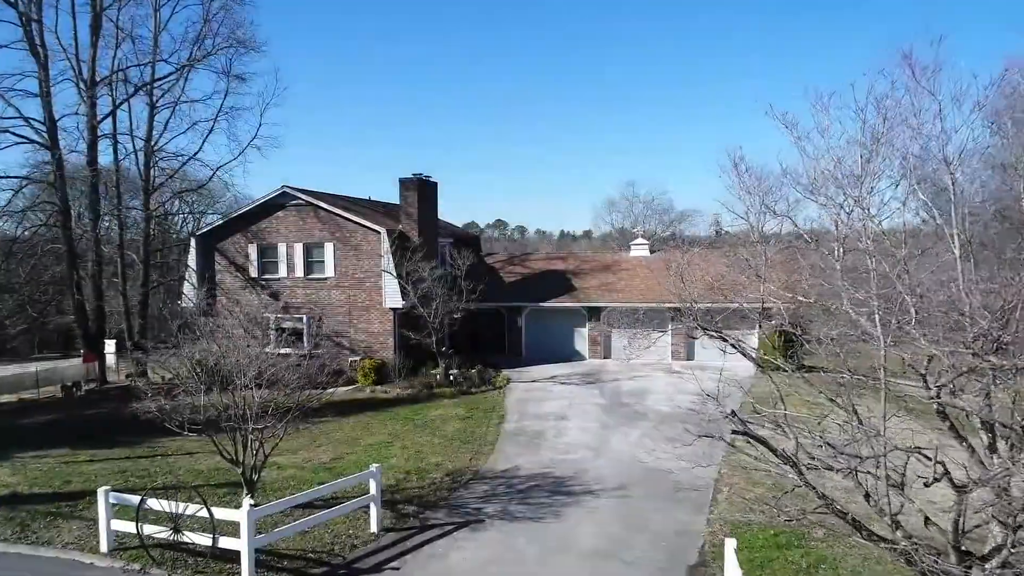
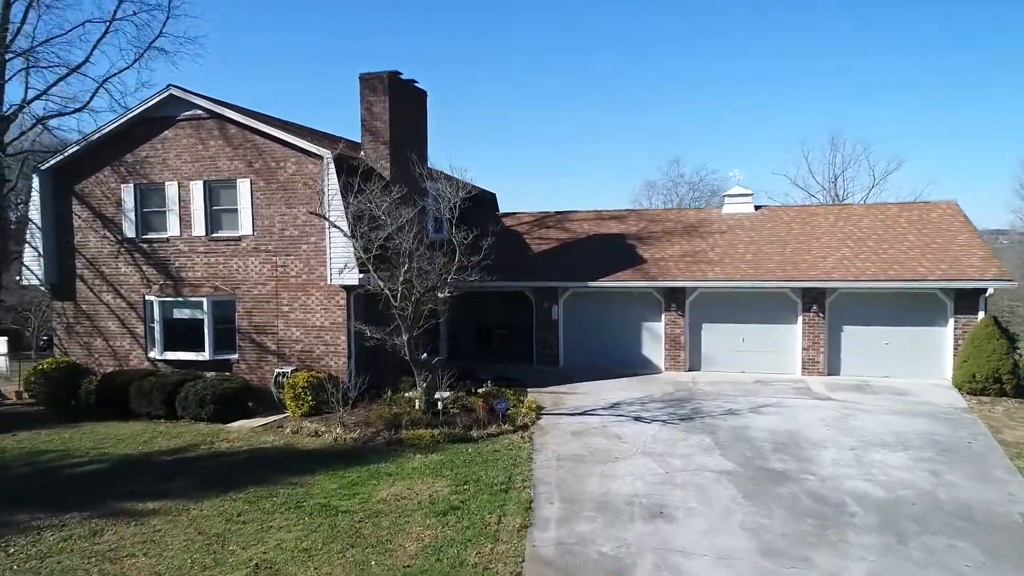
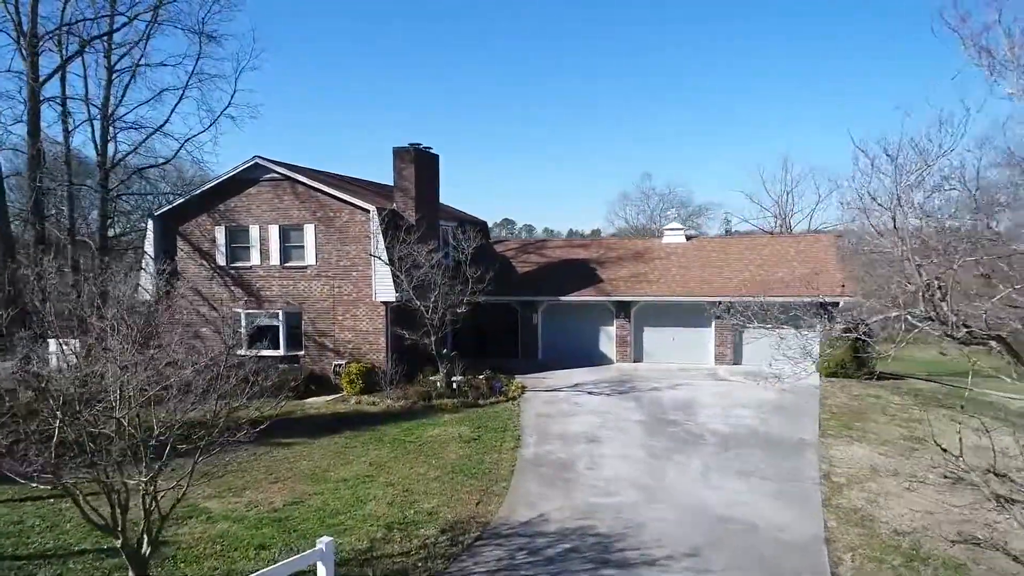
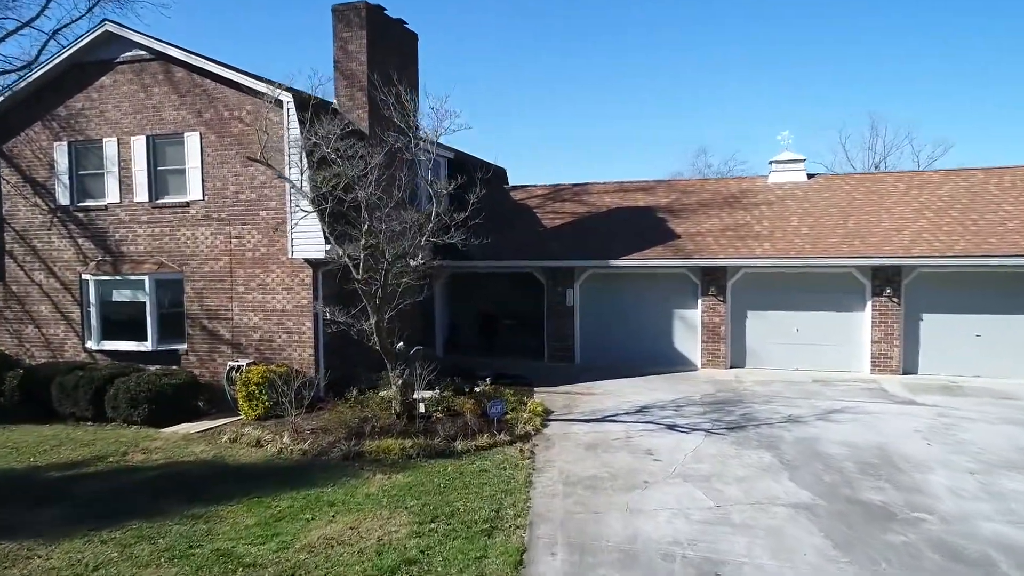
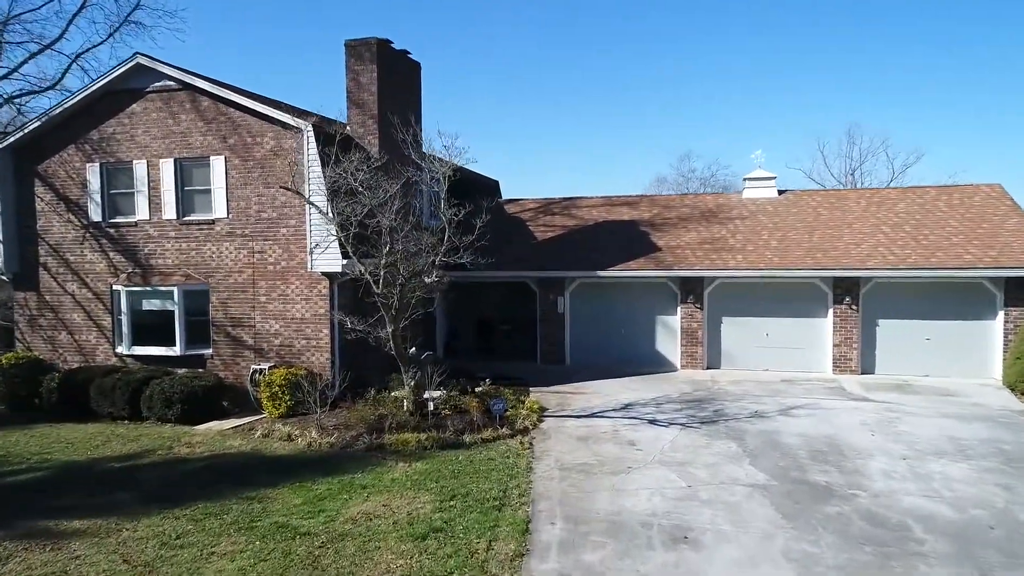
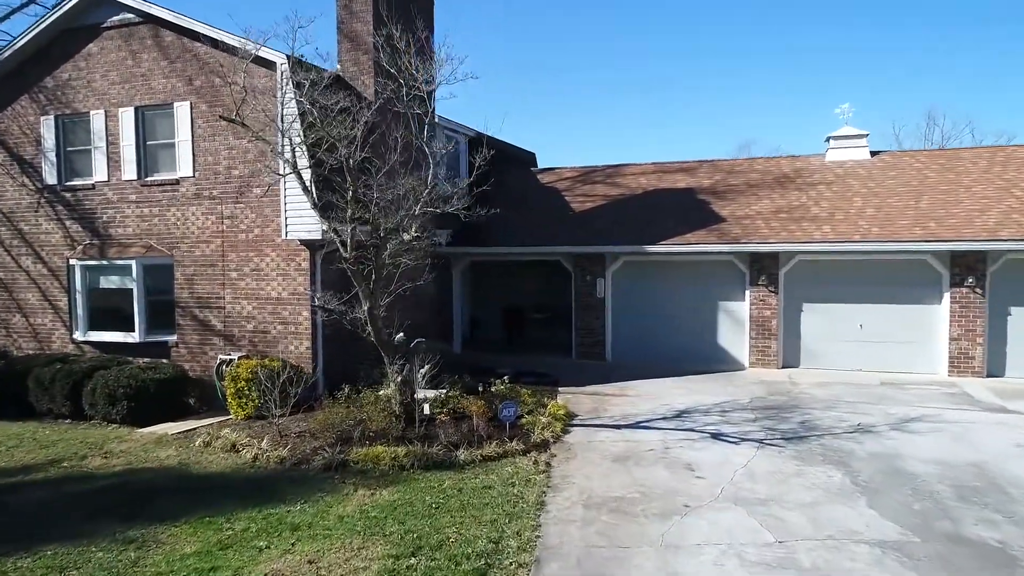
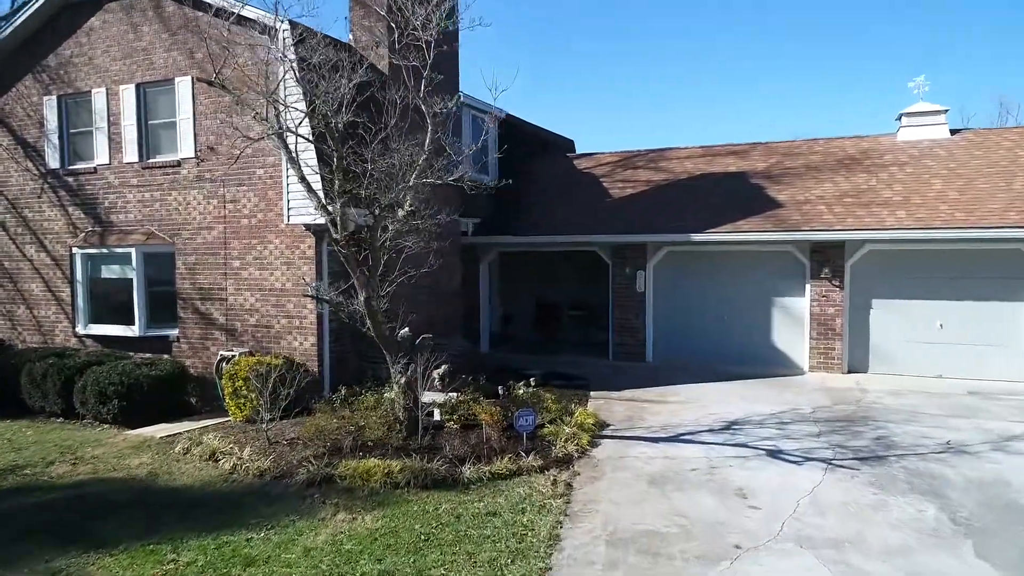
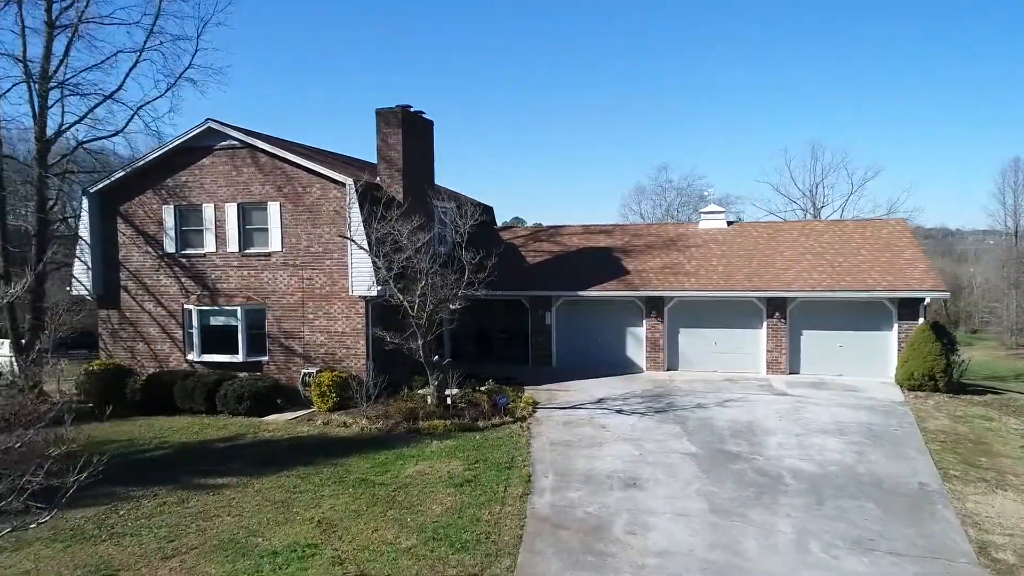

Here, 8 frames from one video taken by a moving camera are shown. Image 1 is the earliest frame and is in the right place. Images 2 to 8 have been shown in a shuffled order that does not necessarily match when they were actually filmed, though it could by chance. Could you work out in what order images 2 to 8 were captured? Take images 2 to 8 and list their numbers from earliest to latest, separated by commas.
3, 8, 2, 5, 4, 6, 7
